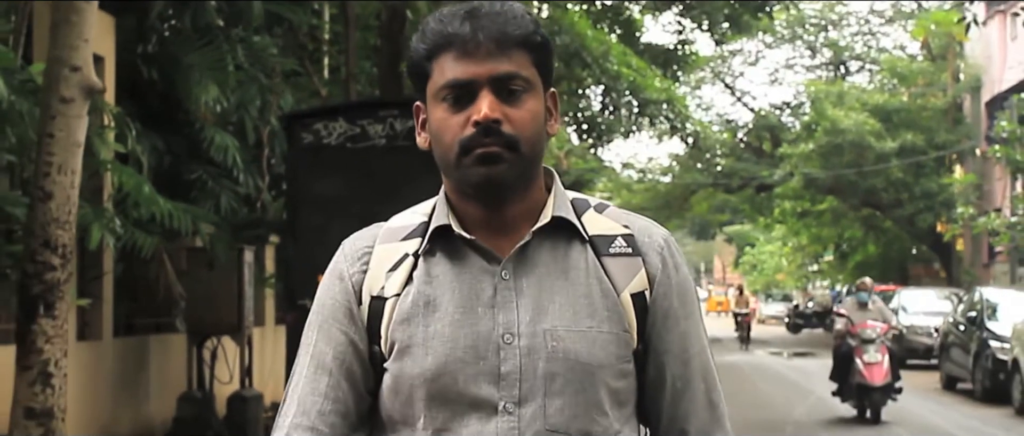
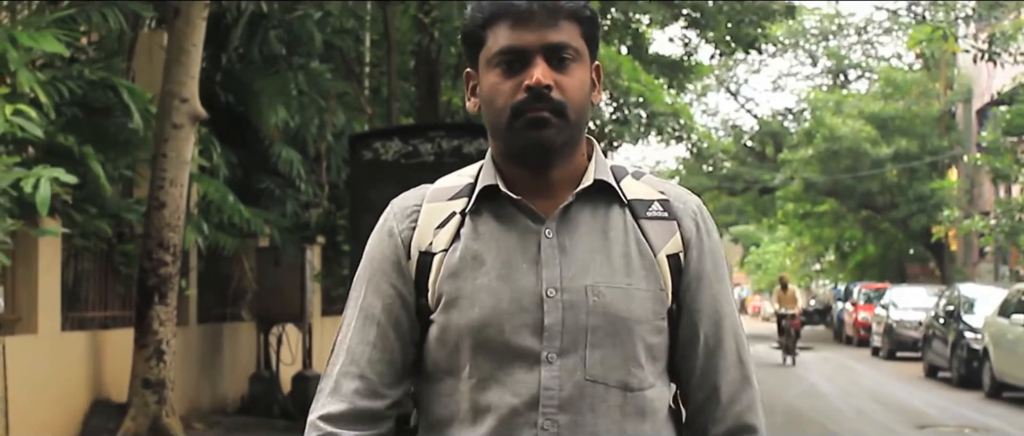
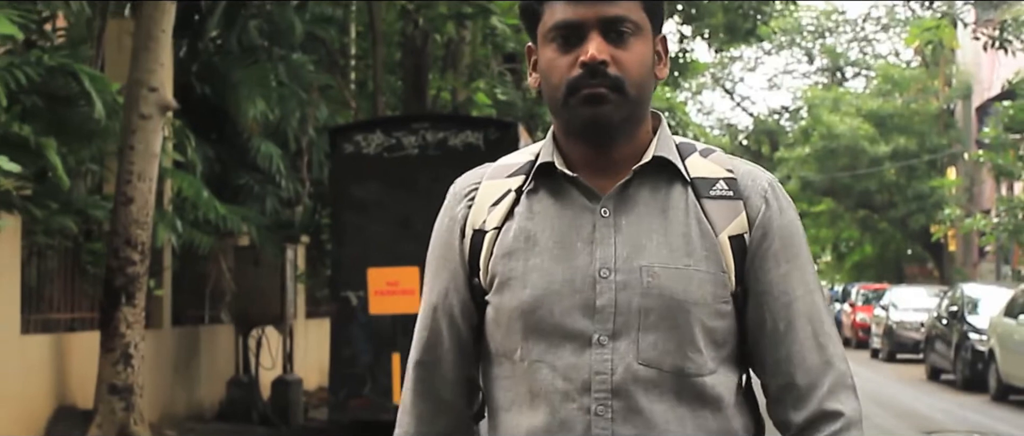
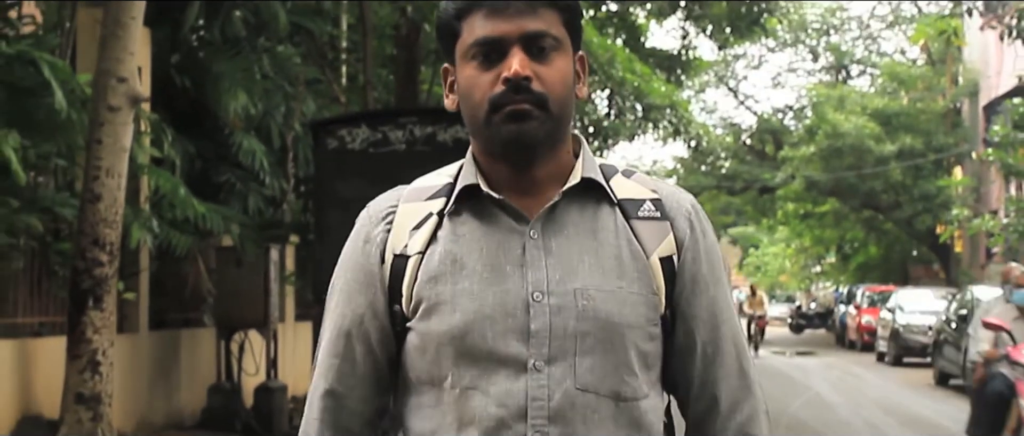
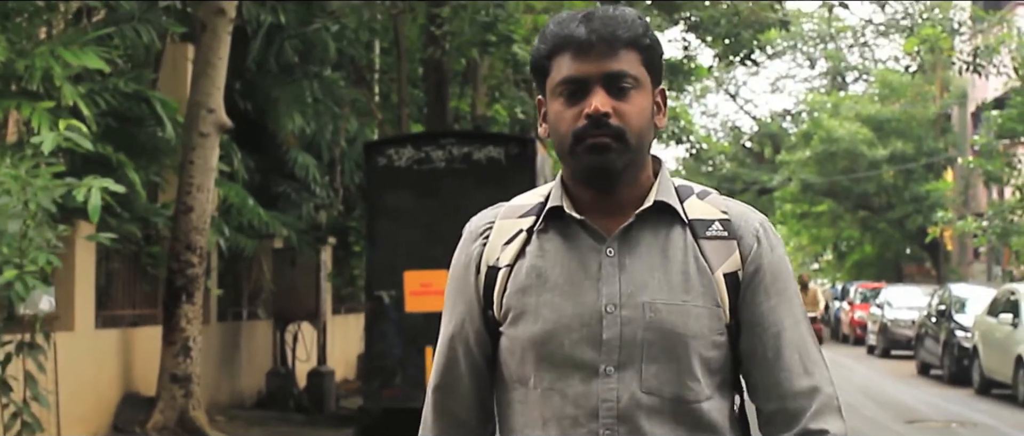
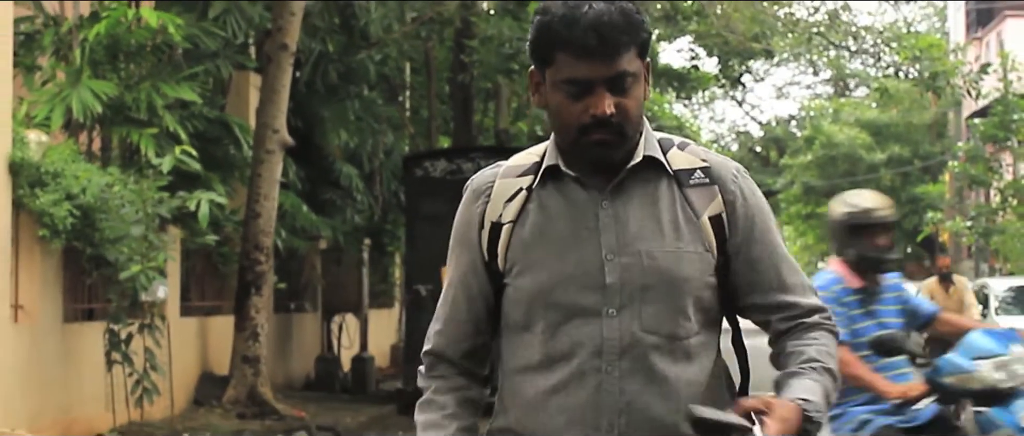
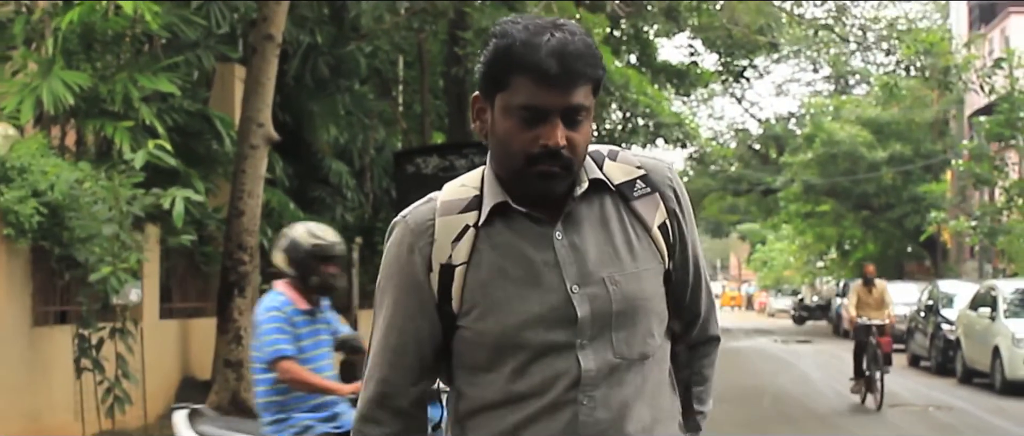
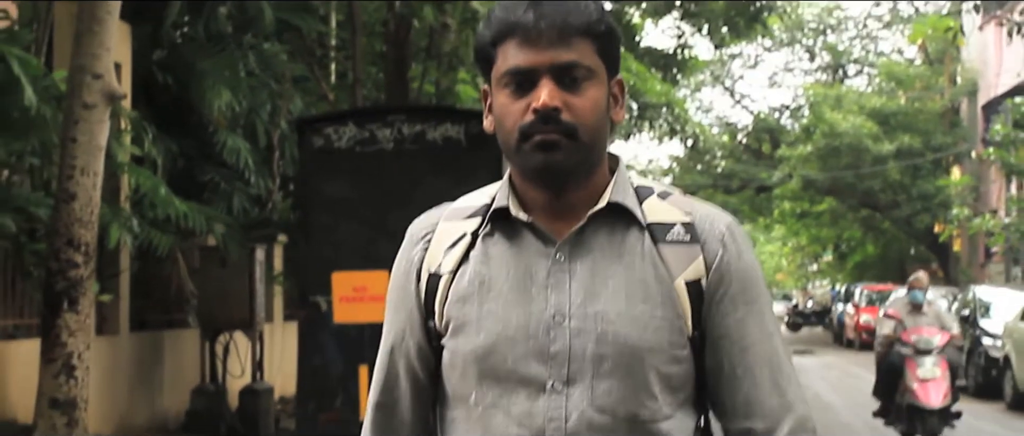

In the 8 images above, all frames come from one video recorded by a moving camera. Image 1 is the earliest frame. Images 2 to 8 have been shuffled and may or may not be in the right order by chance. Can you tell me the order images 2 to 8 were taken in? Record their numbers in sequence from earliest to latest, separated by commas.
8, 4, 3, 2, 5, 7, 6
